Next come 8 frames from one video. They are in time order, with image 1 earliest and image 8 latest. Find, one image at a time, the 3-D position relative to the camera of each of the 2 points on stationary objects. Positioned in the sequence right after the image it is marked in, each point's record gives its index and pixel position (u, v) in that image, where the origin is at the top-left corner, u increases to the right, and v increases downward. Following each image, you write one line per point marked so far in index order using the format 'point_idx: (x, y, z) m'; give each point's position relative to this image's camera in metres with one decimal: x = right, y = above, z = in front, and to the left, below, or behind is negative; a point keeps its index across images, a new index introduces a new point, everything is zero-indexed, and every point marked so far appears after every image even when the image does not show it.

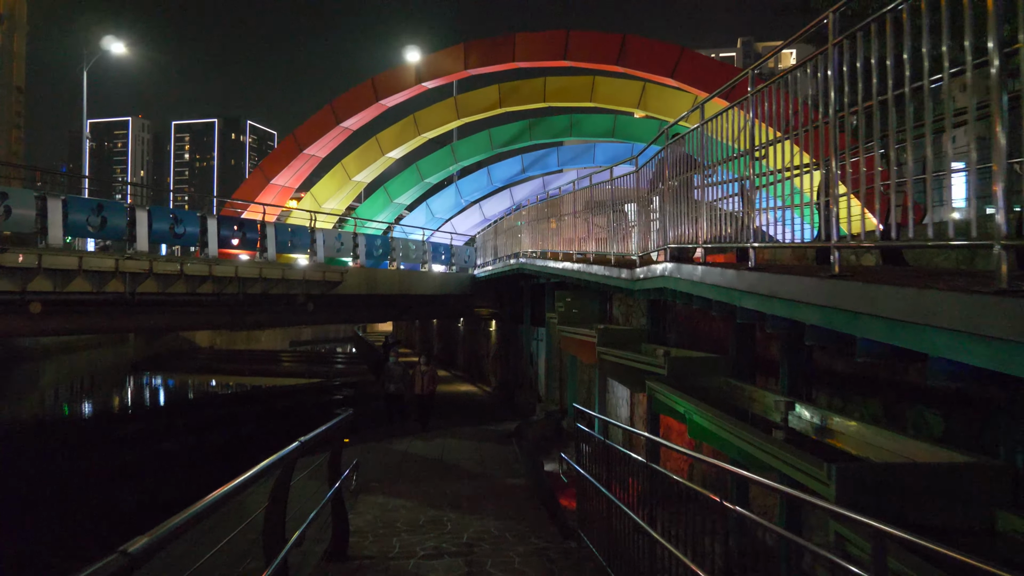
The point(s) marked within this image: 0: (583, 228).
0: (+1.3, +1.2, +14.5) m
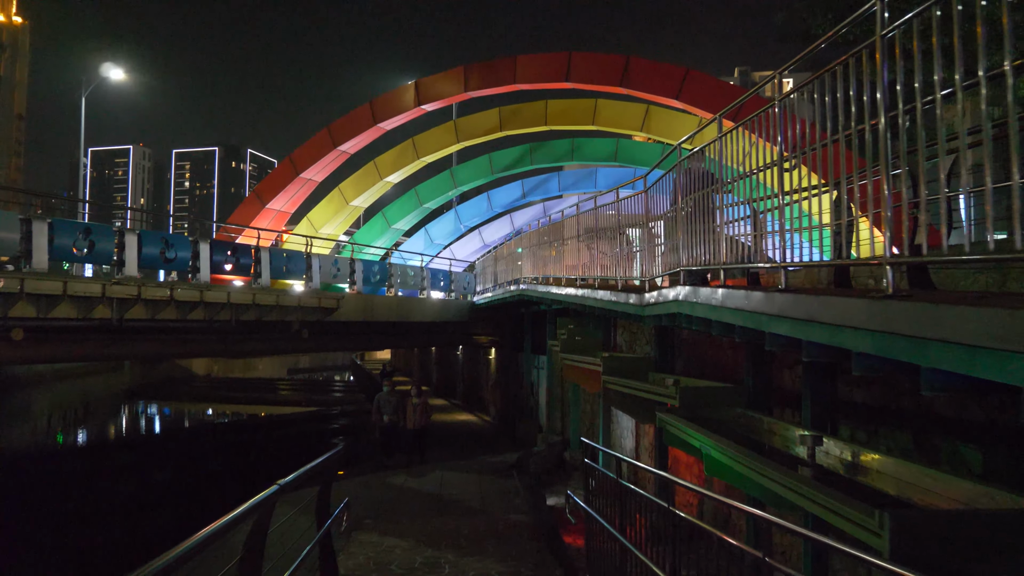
0: (+1.3, +0.7, +14.1) m
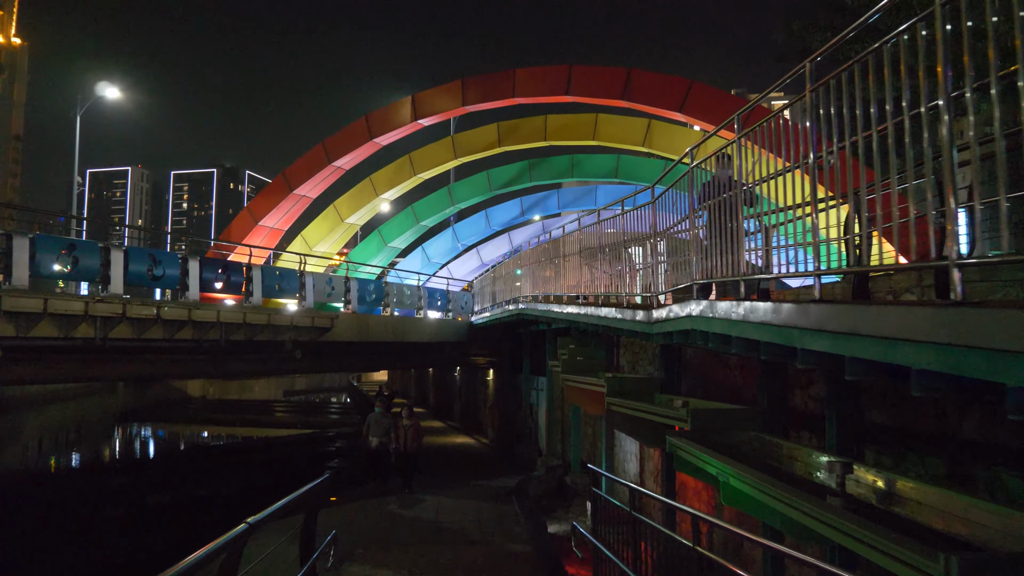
0: (+1.3, +0.3, +13.7) m
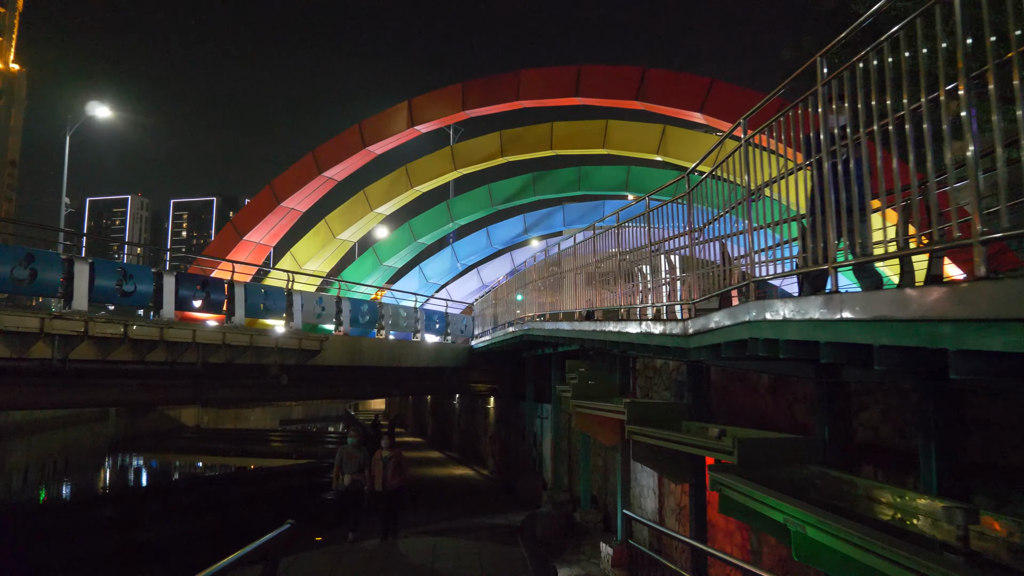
0: (+1.4, +0.1, +12.6) m
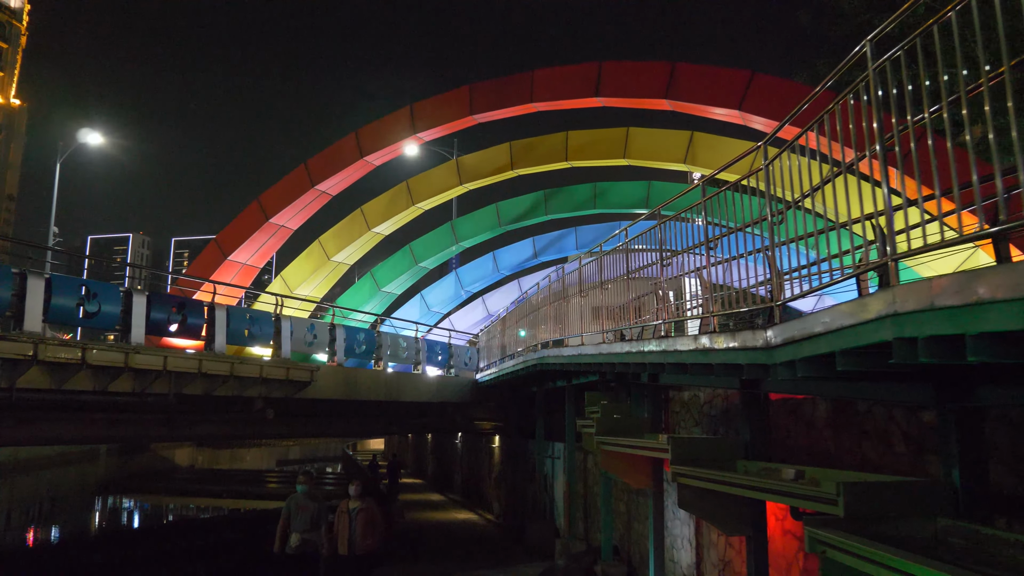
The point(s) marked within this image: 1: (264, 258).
0: (+1.6, -0.3, +11.2) m
1: (-5.5, +0.7, +17.4) m
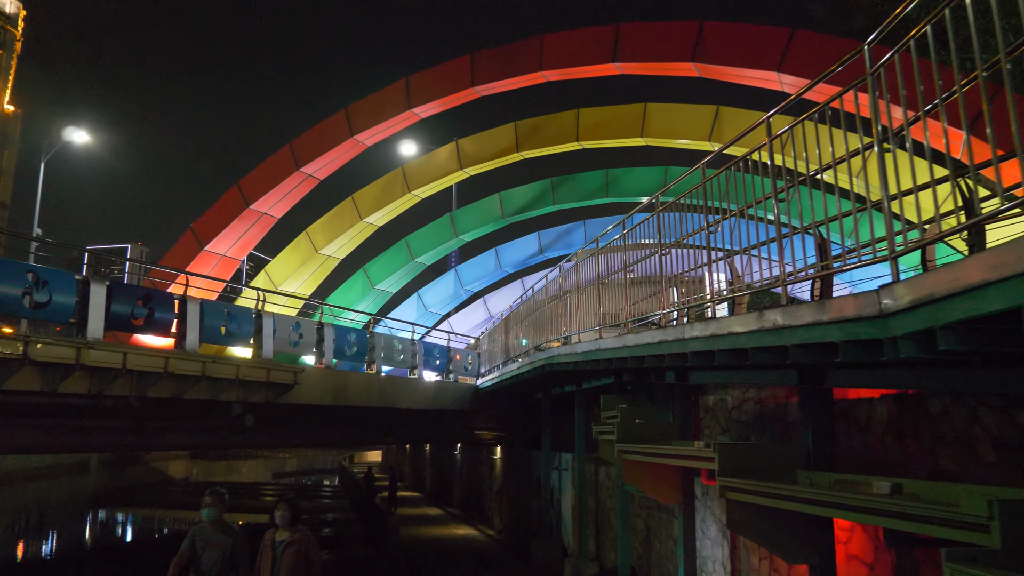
0: (+1.6, -0.1, +10.0) m
1: (-5.4, +0.7, +16.2) m
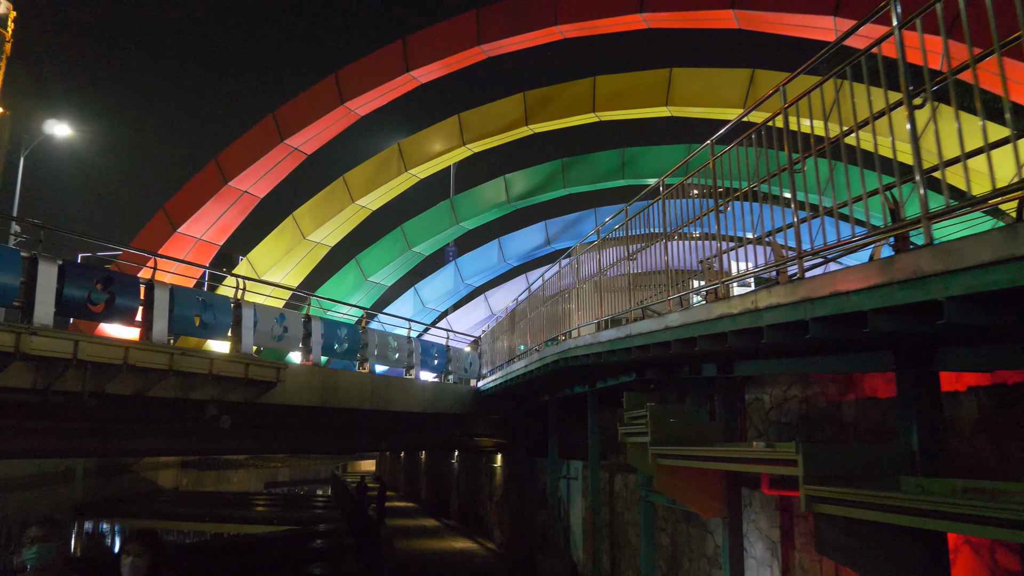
0: (+1.8, +0.1, +8.8) m
1: (-5.3, +0.8, +14.9) m
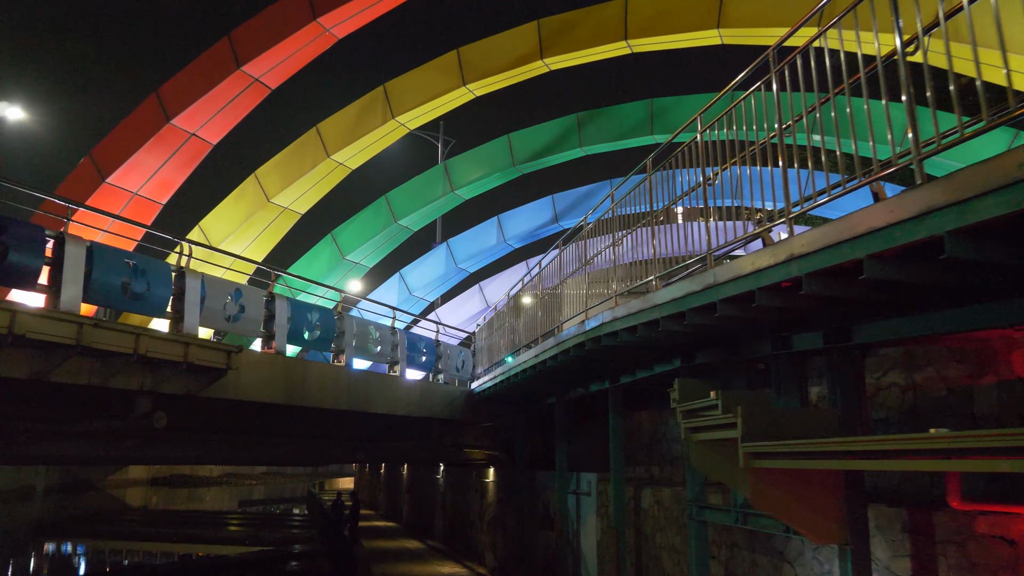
0: (+1.9, +0.5, +6.8) m
1: (-5.3, +1.1, +12.7) m
